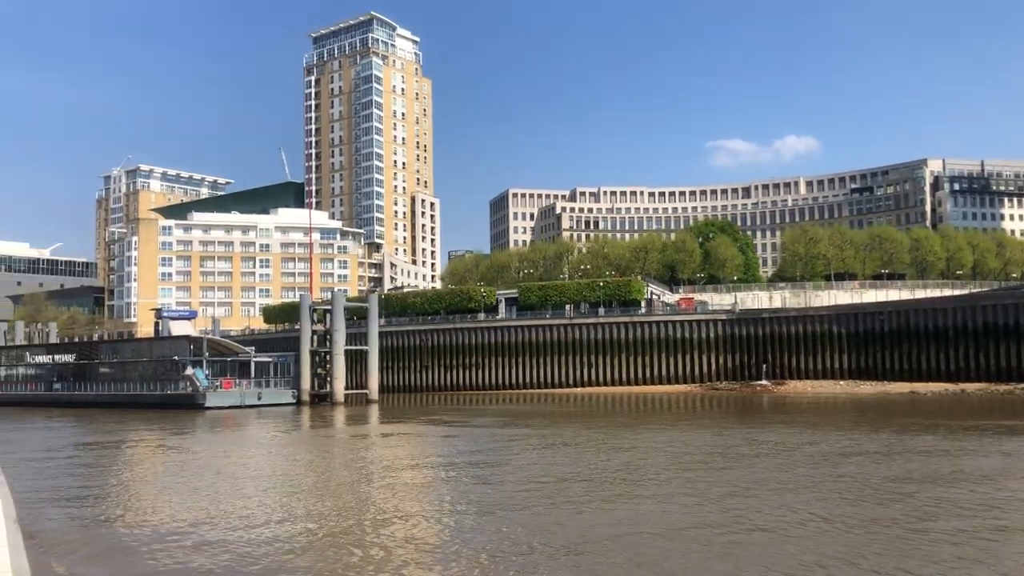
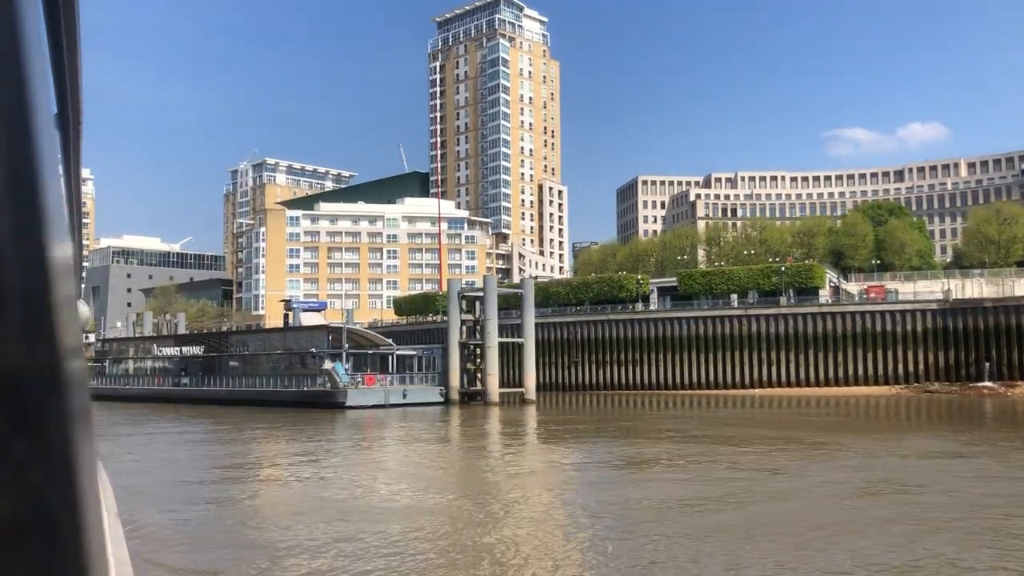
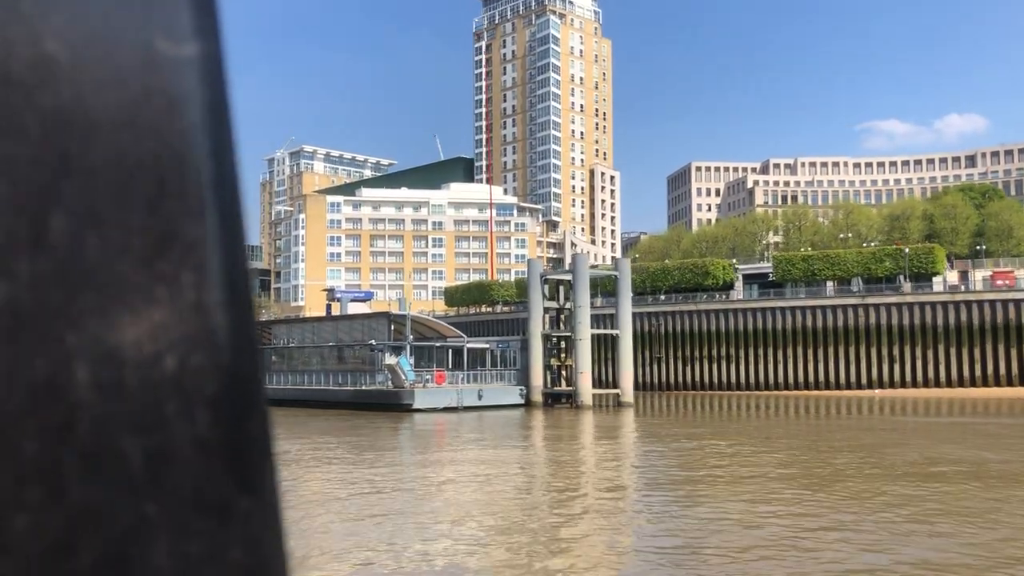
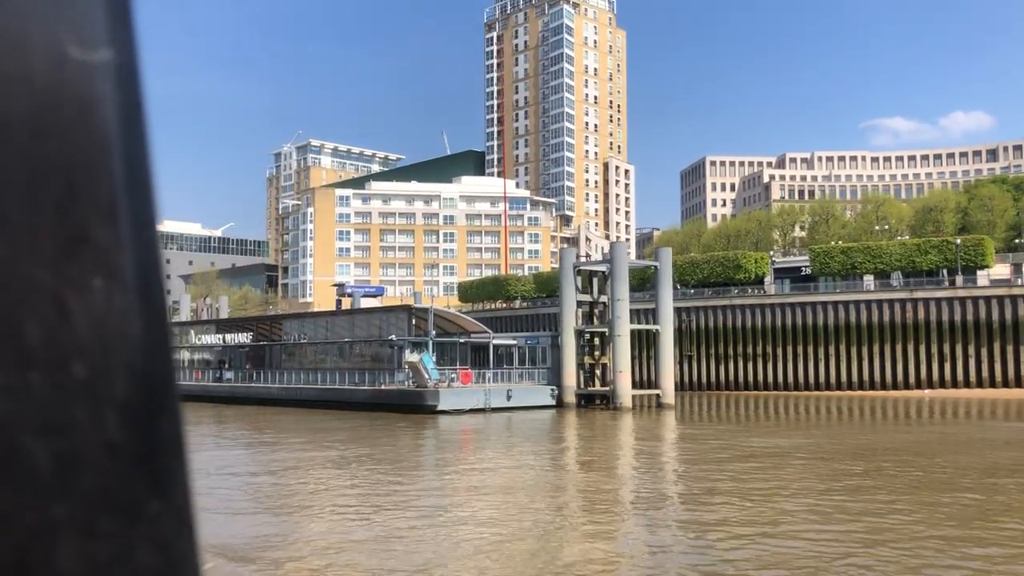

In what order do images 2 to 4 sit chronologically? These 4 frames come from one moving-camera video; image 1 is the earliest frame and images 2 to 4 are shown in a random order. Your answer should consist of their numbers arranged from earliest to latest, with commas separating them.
2, 3, 4
